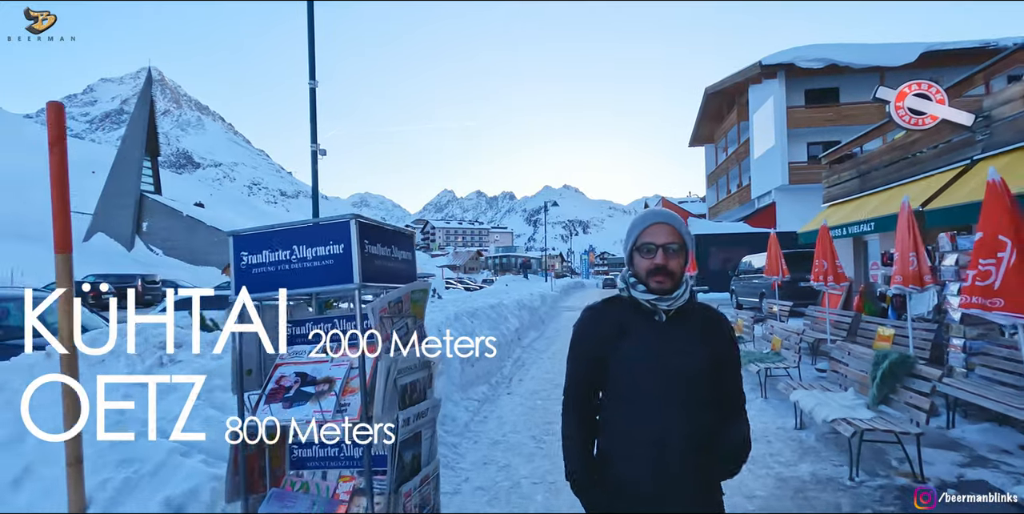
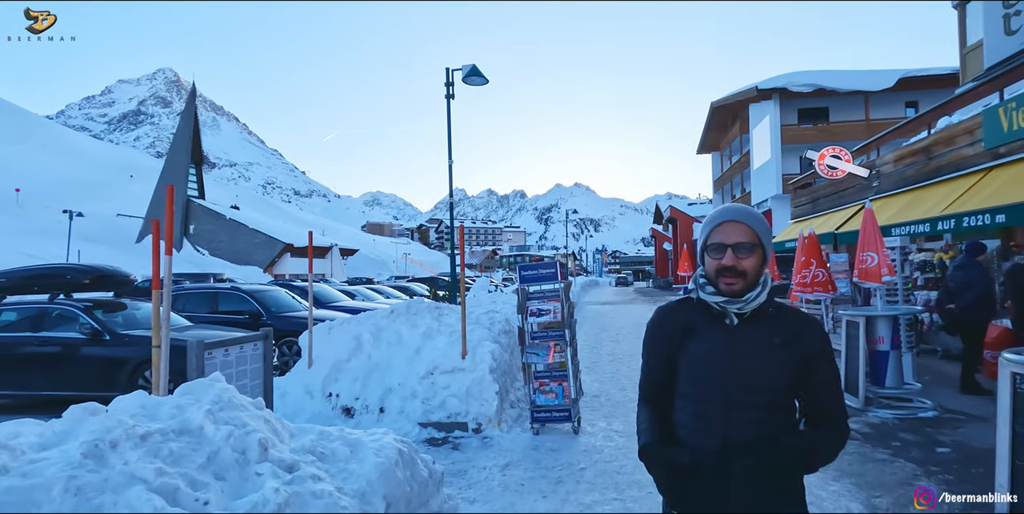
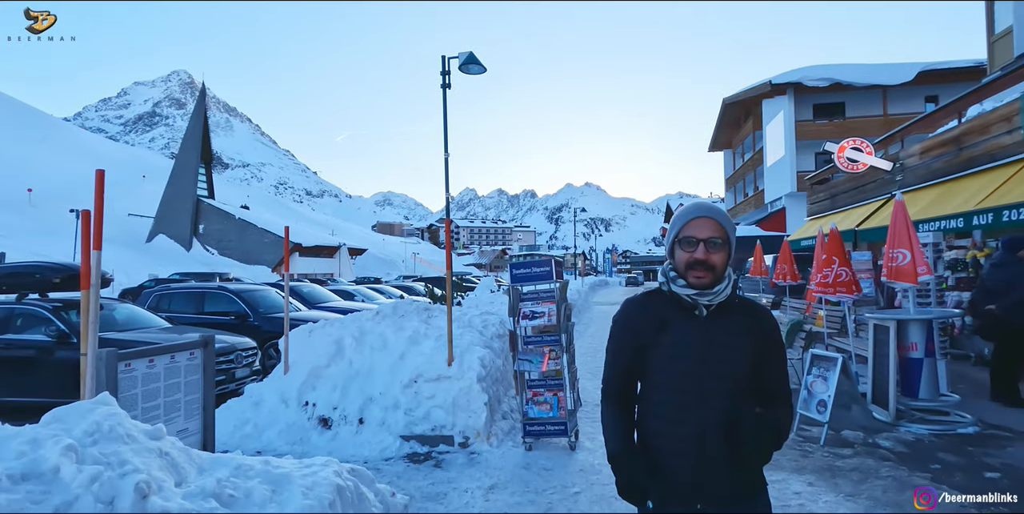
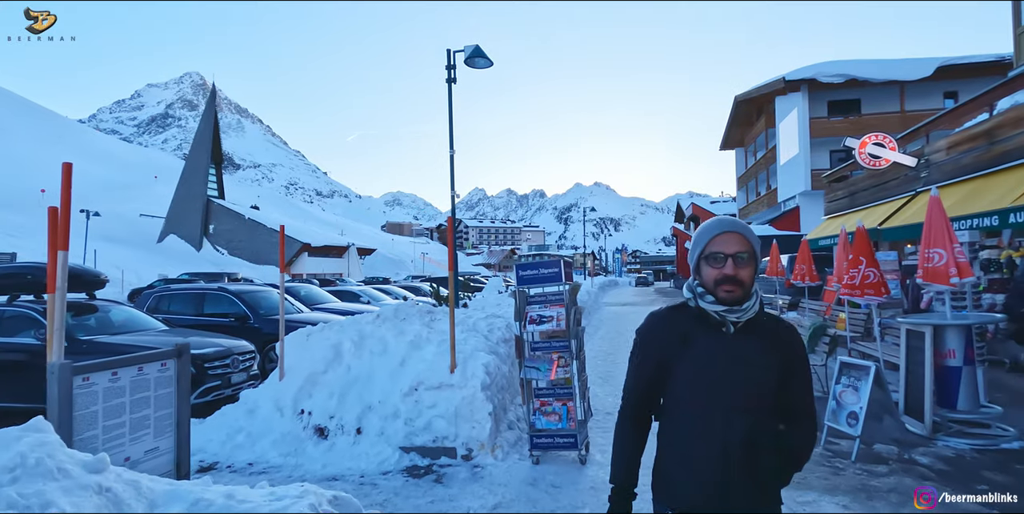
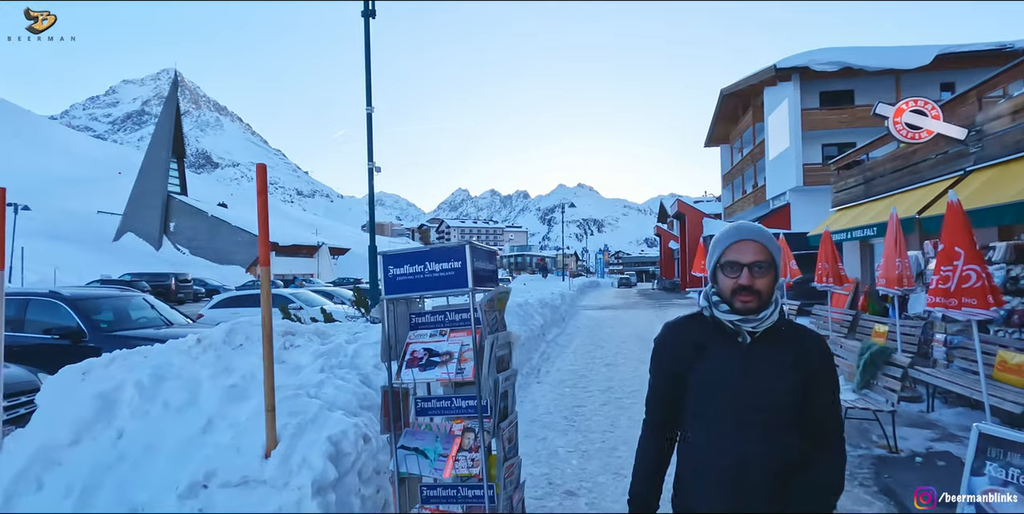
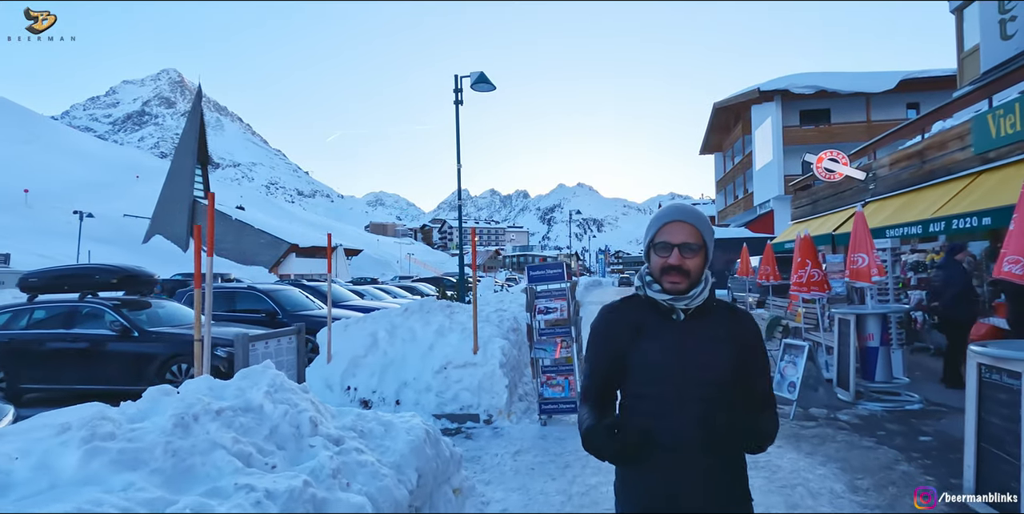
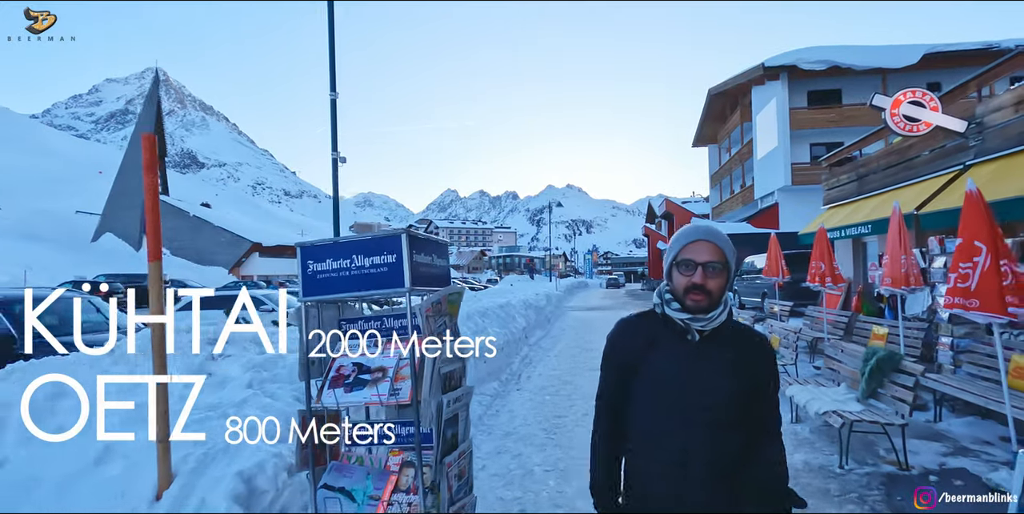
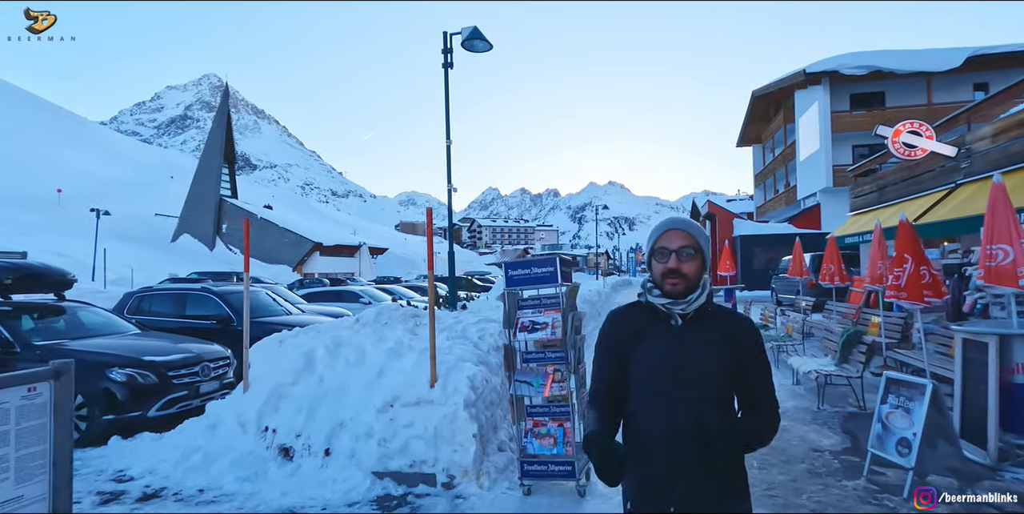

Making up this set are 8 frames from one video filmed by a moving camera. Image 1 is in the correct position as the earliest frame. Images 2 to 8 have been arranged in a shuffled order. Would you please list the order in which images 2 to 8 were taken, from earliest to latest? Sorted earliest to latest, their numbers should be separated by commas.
7, 5, 8, 4, 3, 2, 6
